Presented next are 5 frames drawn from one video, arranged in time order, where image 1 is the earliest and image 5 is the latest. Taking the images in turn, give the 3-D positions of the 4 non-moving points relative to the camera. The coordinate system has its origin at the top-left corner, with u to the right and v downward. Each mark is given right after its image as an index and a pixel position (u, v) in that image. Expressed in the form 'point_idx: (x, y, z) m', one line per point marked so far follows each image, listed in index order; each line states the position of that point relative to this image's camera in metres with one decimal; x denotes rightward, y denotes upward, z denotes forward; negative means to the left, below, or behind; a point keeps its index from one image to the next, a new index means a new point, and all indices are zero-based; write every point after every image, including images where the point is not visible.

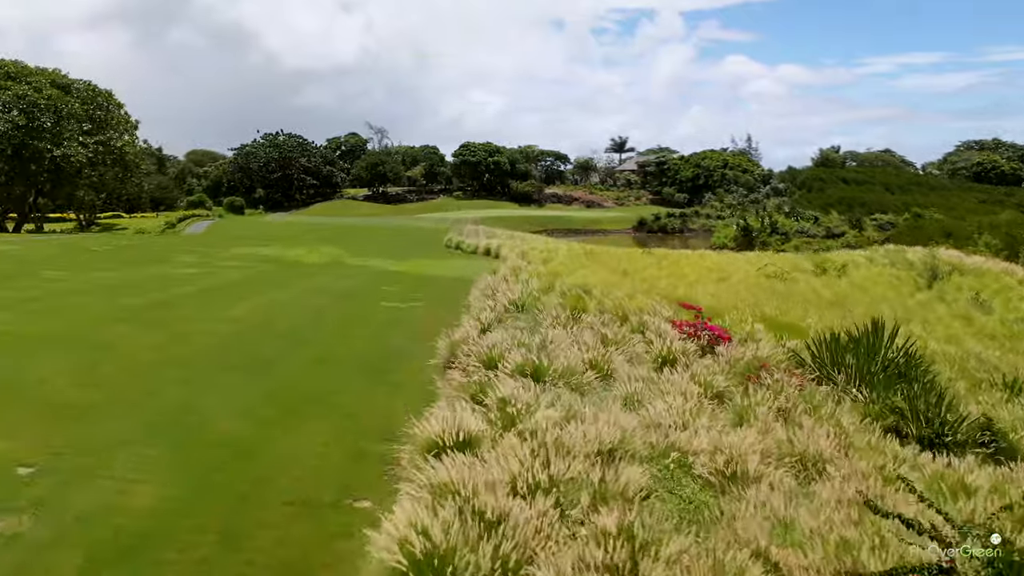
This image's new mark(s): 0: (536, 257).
0: (+0.6, +0.8, +16.9) m
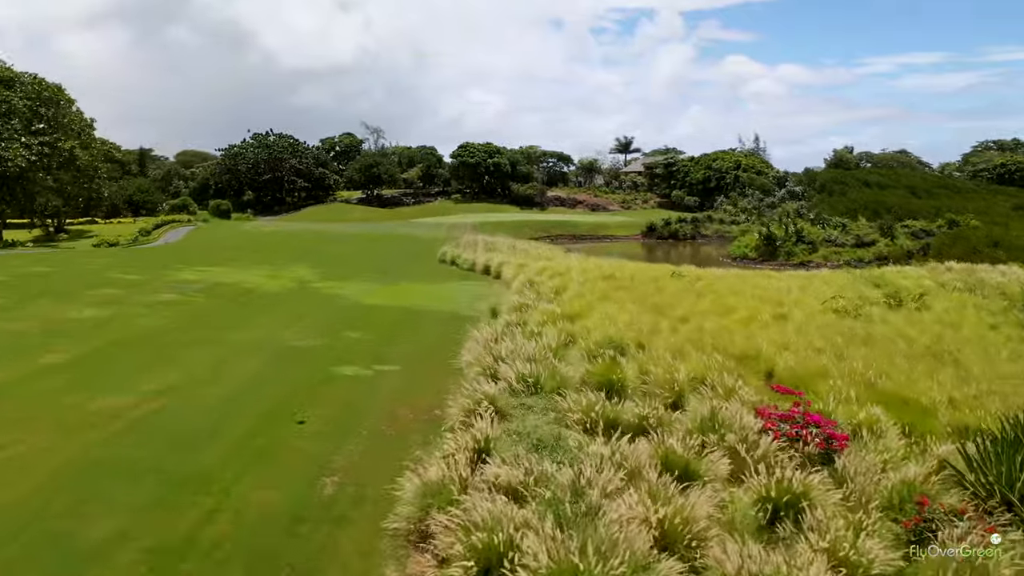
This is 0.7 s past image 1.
0: (+0.7, +0.1, +14.0) m
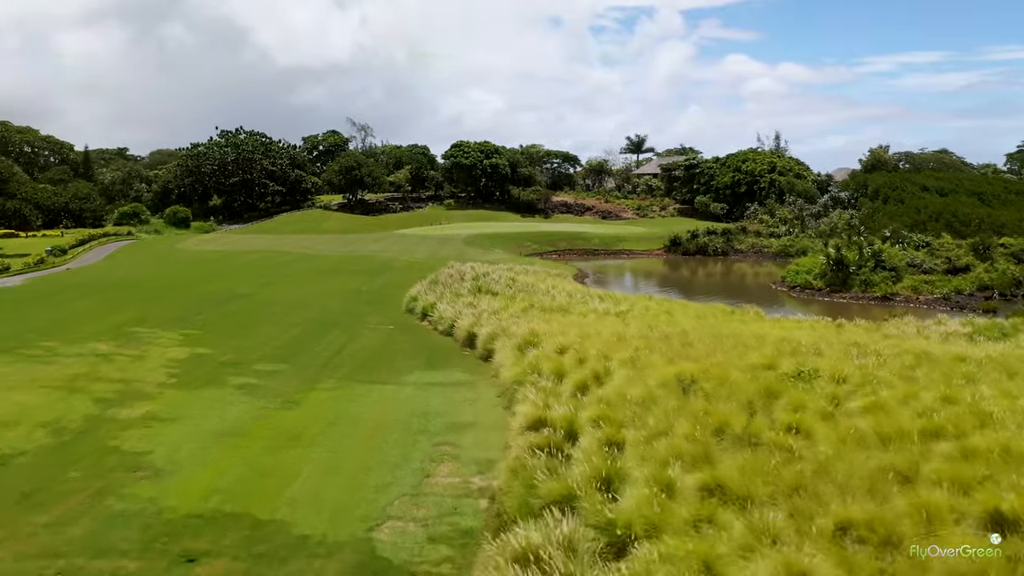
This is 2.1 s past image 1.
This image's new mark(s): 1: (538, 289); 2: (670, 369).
0: (+0.7, -1.4, +6.8) m
1: (+0.7, 0.0, +19.4) m
2: (+2.2, -1.1, +9.5) m
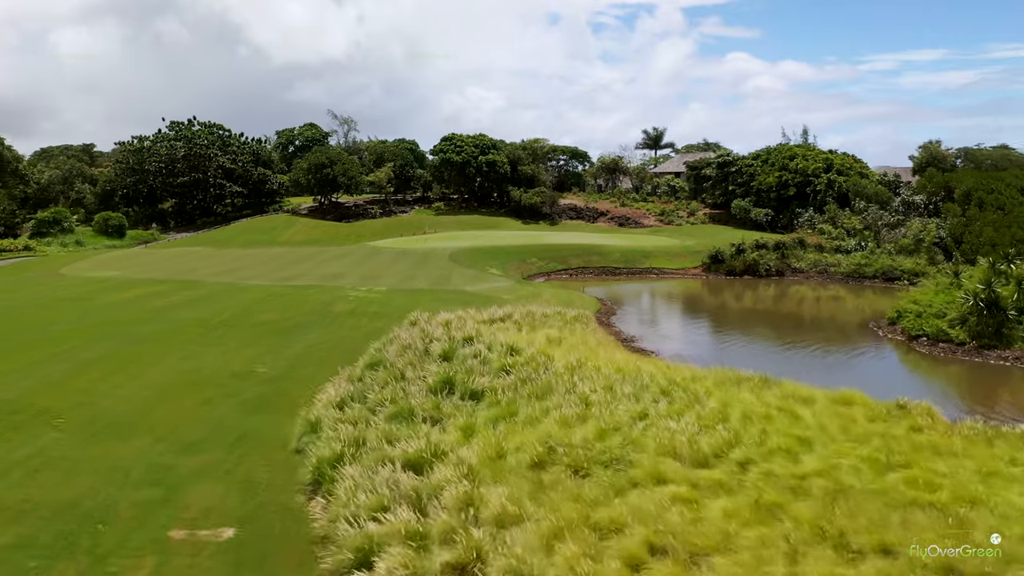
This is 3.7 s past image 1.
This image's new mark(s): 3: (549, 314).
0: (+0.6, -2.9, -1.5) m
1: (+0.7, -1.5, +11.0) m
2: (+2.2, -2.6, +1.2) m
3: (+1.1, -0.7, +18.7) m
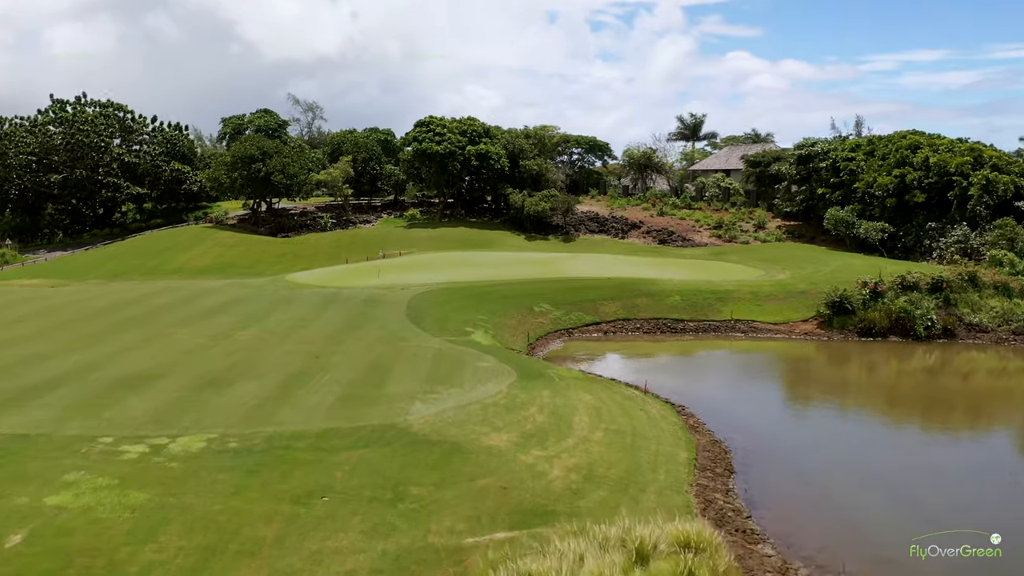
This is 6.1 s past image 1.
0: (+0.6, -5.0, -14.1) m
1: (+0.7, -3.5, -1.6) m
2: (+2.1, -4.7, -11.4) m
3: (+1.0, -2.8, +6.1) m
